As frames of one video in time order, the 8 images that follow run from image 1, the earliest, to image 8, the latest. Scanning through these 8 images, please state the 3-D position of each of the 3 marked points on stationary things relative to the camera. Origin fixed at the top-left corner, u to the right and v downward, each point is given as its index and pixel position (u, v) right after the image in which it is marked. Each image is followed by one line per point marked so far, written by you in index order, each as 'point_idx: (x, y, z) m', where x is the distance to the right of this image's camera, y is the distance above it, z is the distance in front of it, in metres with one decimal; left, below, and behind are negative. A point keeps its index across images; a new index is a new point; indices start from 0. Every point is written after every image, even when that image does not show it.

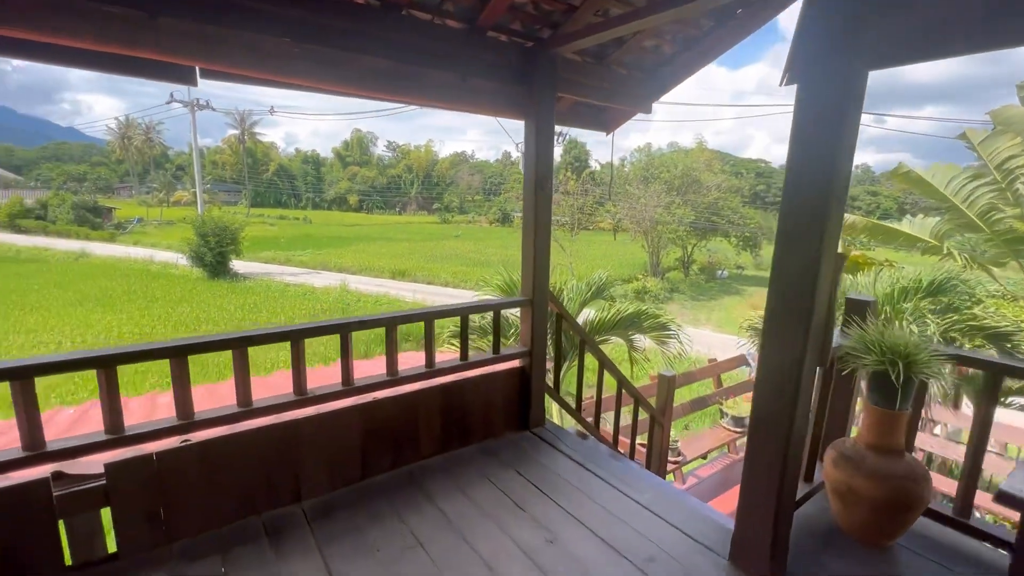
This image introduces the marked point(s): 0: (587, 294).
0: (+0.8, -0.1, +5.0) m
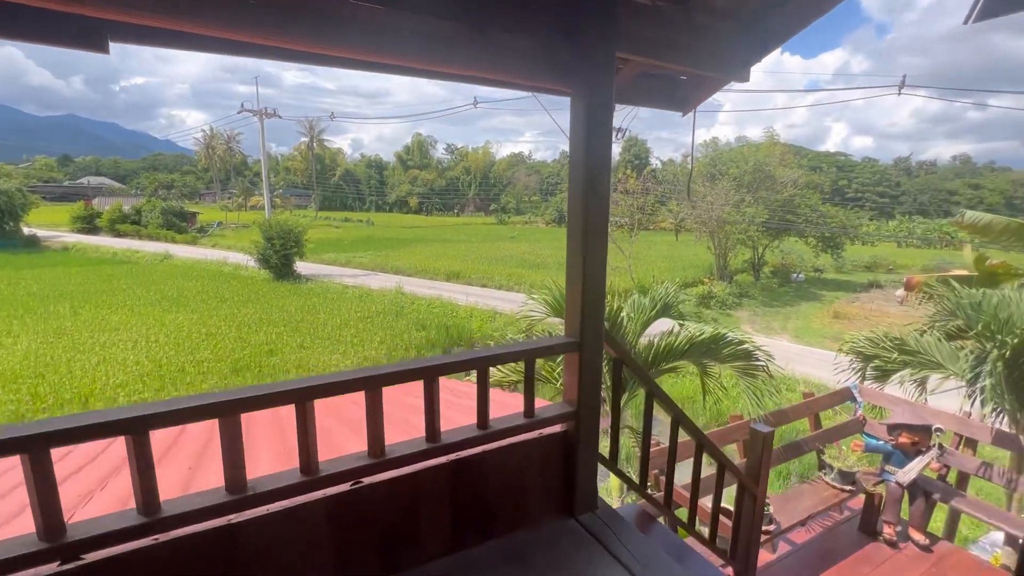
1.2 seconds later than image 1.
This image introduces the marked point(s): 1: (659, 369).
0: (+1.2, -0.2, +4.2) m
1: (+1.3, -0.7, +4.2) m
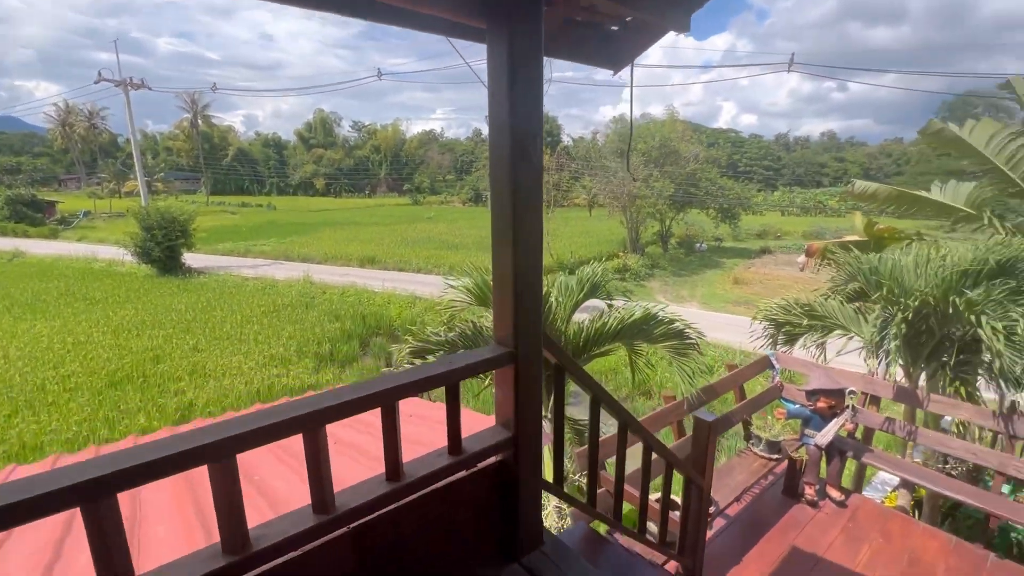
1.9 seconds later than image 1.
0: (+0.6, 0.0, +4.0) m
1: (+0.7, -0.6, +4.0) m
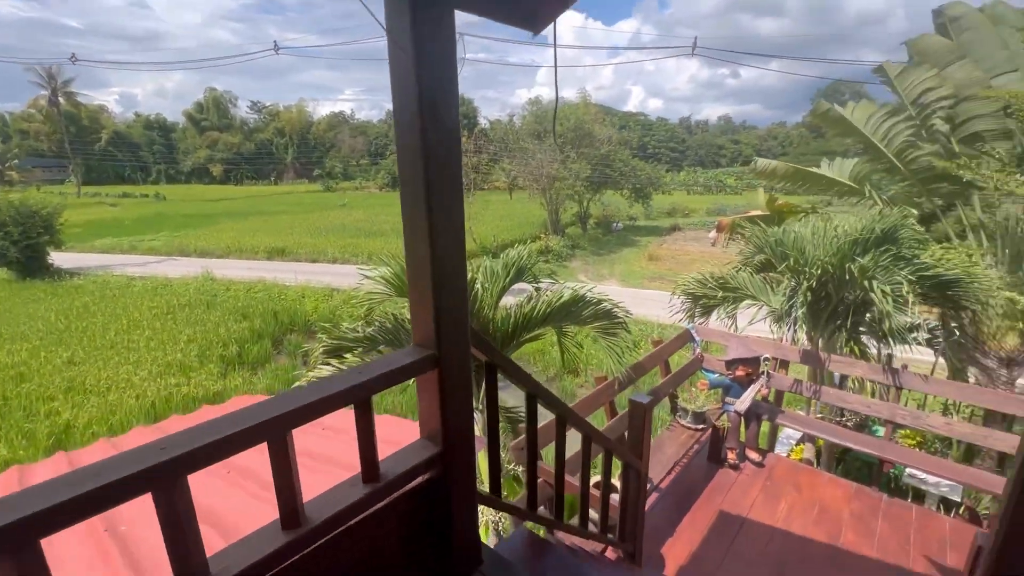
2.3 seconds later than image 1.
0: (-0.1, +0.1, +3.8) m
1: (+0.1, -0.4, +3.8) m
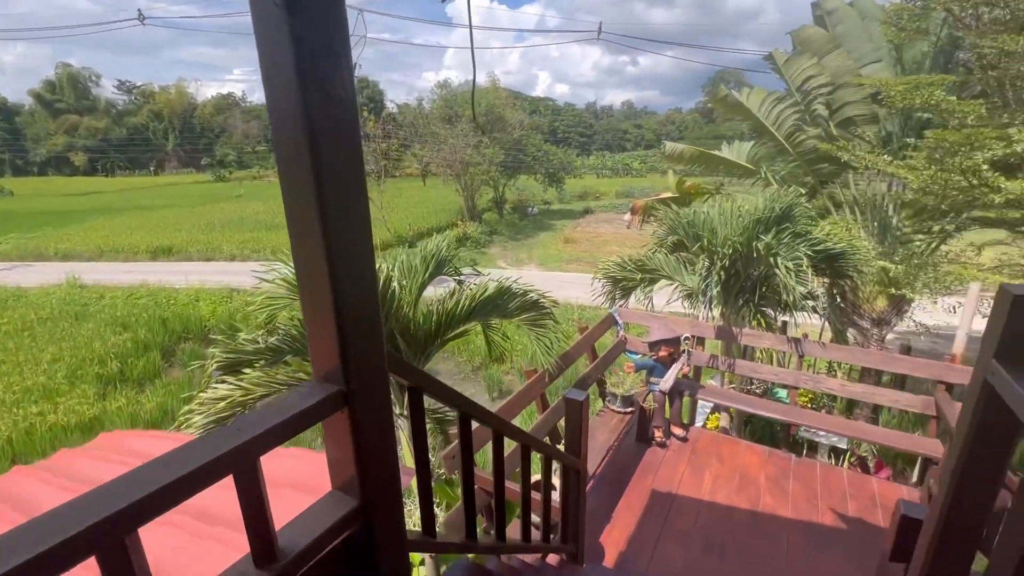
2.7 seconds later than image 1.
0: (-0.7, +0.1, +3.6) m
1: (-0.5, -0.4, +3.6) m
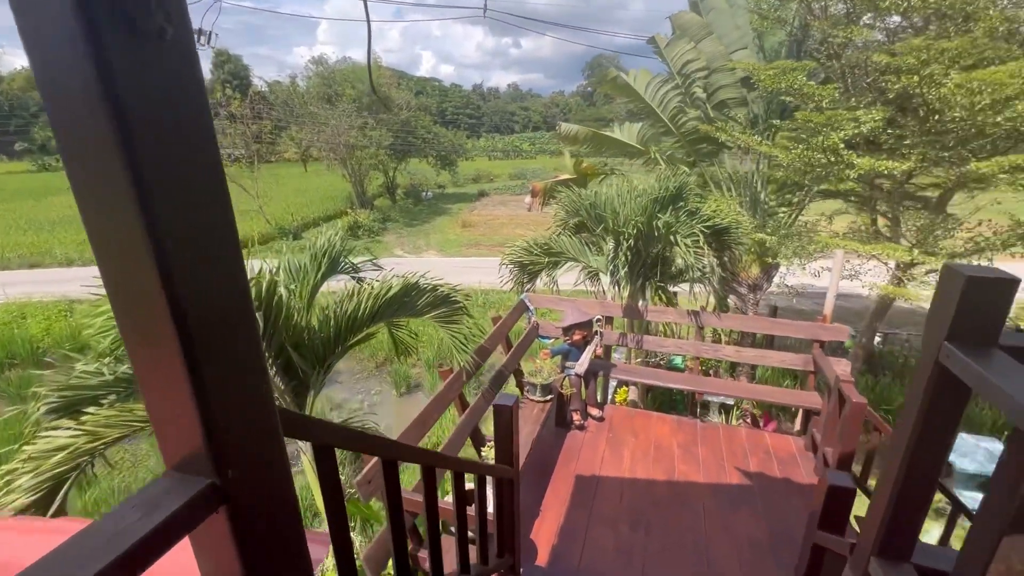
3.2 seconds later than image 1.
0: (-1.3, +0.1, +3.1) m
1: (-1.1, -0.4, +3.2) m
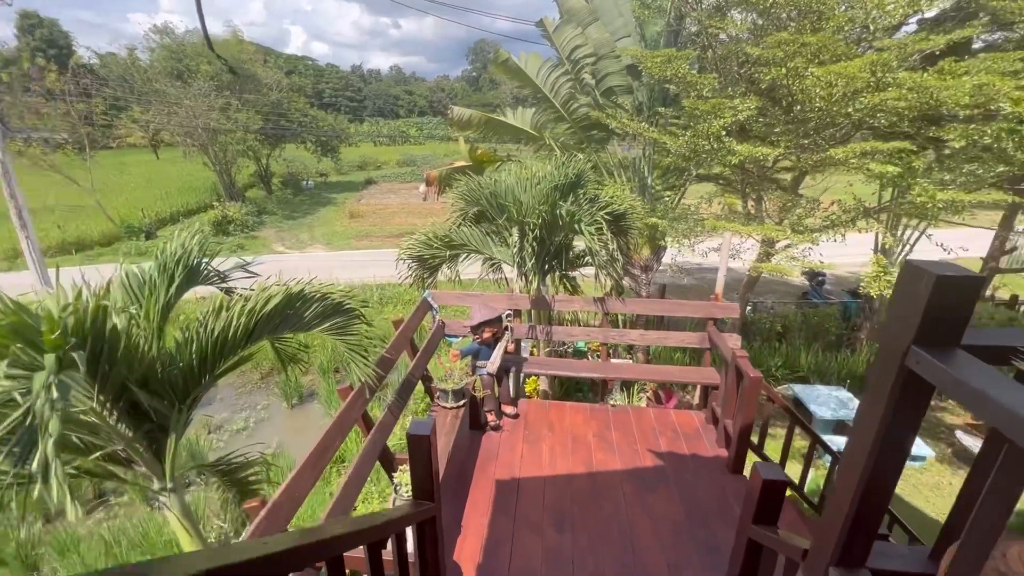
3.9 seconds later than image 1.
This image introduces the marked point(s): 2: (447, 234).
0: (-1.8, 0.0, +2.5) m
1: (-1.6, -0.5, +2.7) m
2: (-0.7, +0.6, +4.9) m
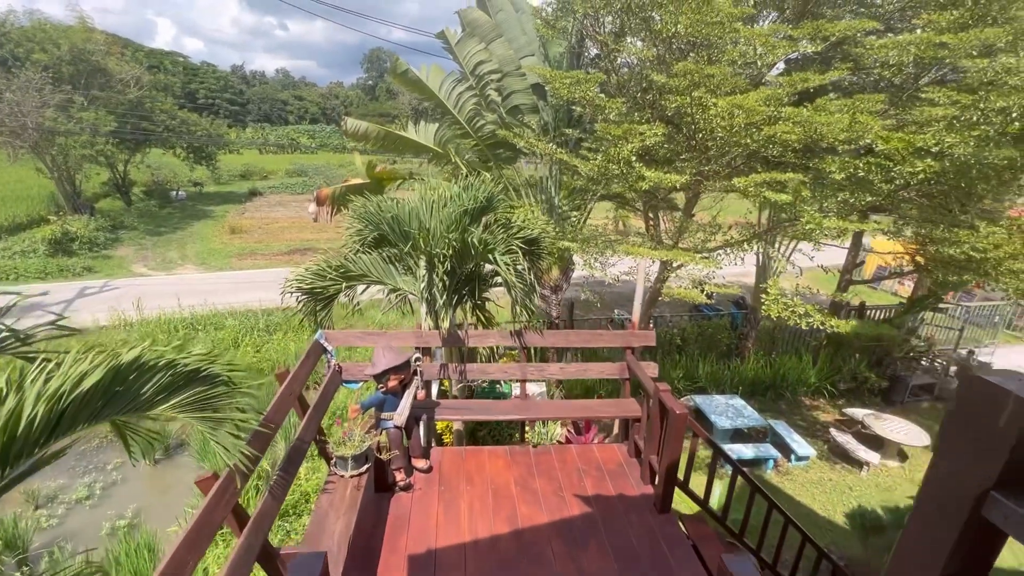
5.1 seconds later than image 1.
0: (-2.2, -0.3, +1.7) m
1: (-2.0, -0.8, +1.9) m
2: (-1.6, +0.2, +4.3) m
